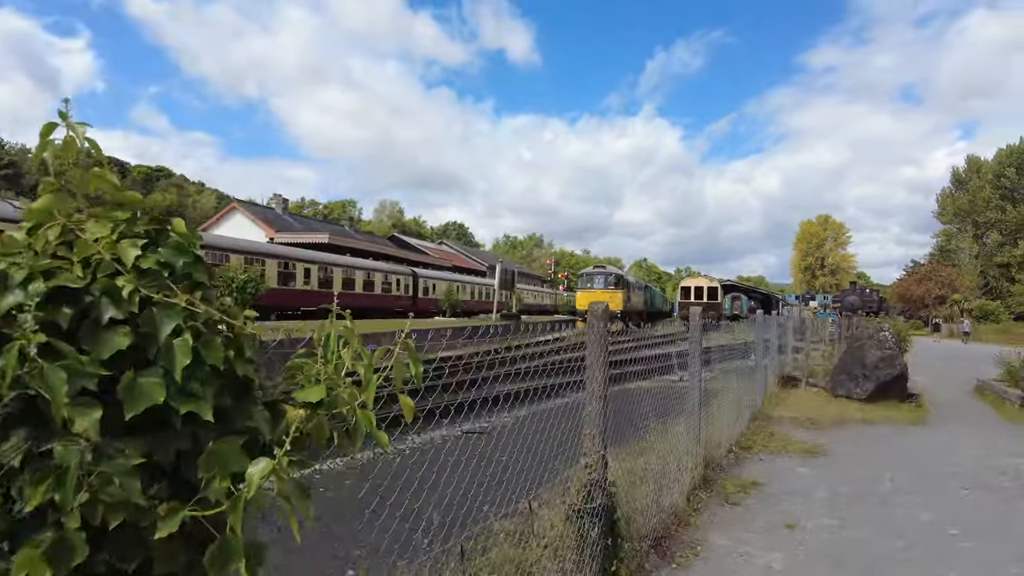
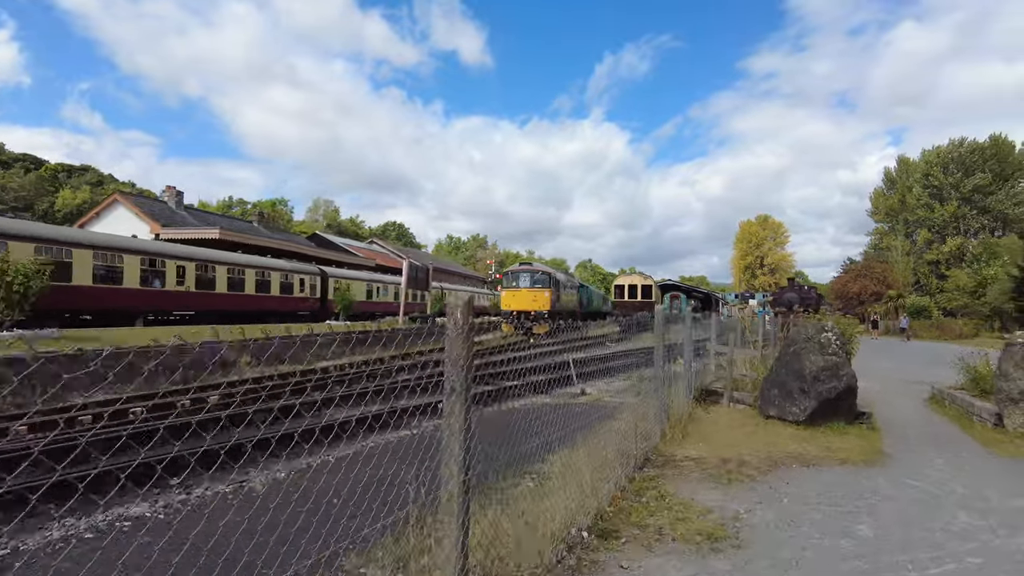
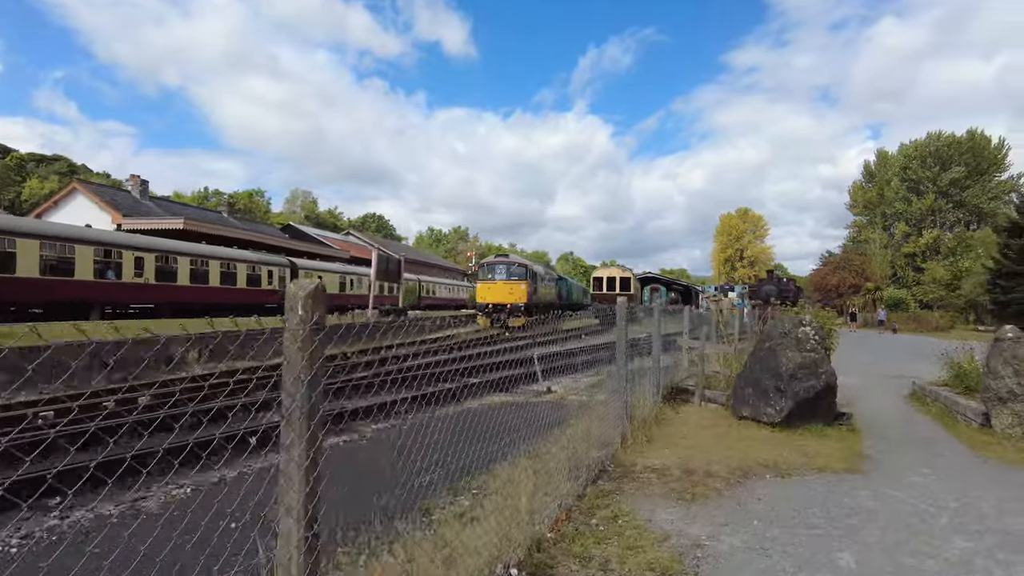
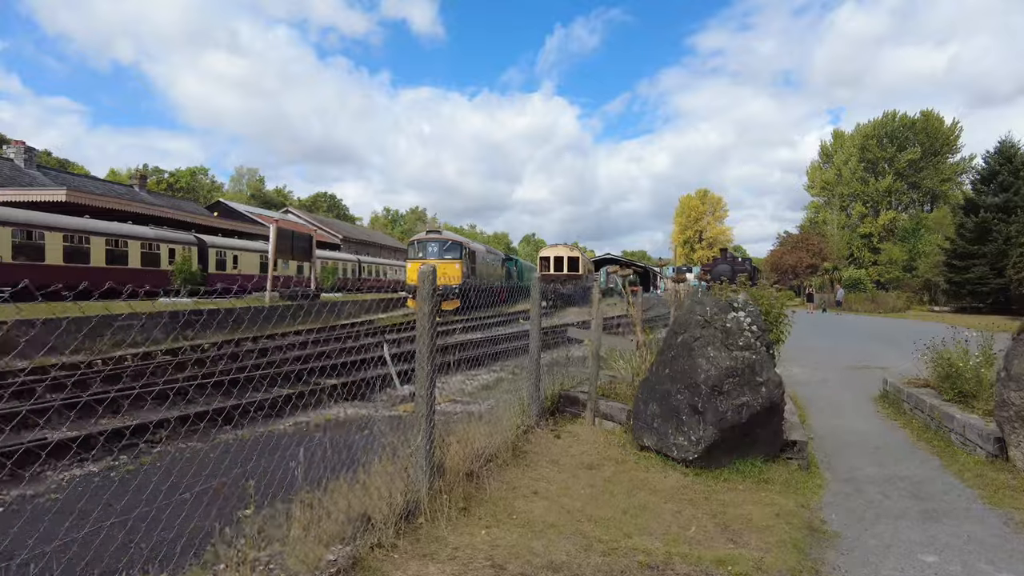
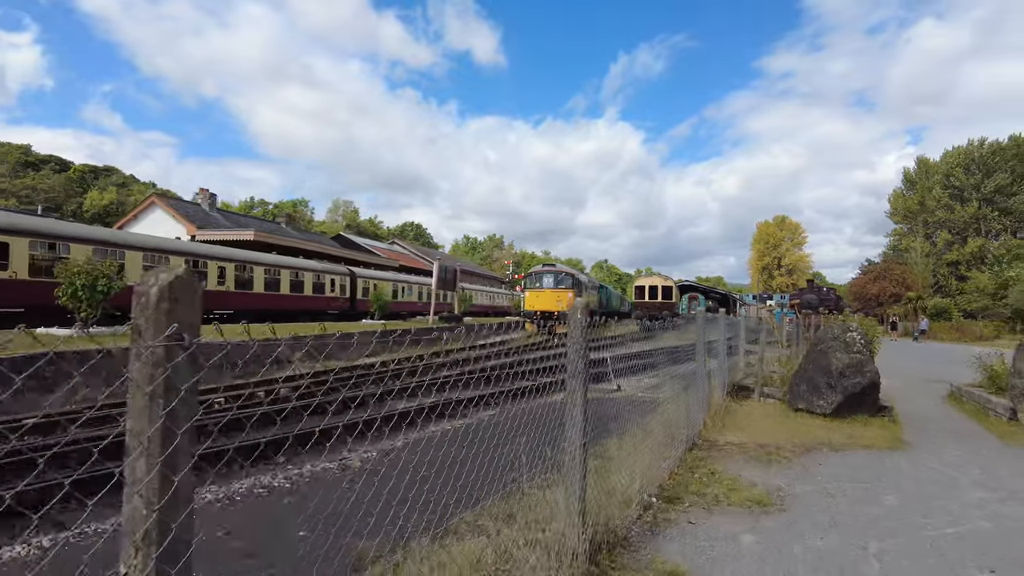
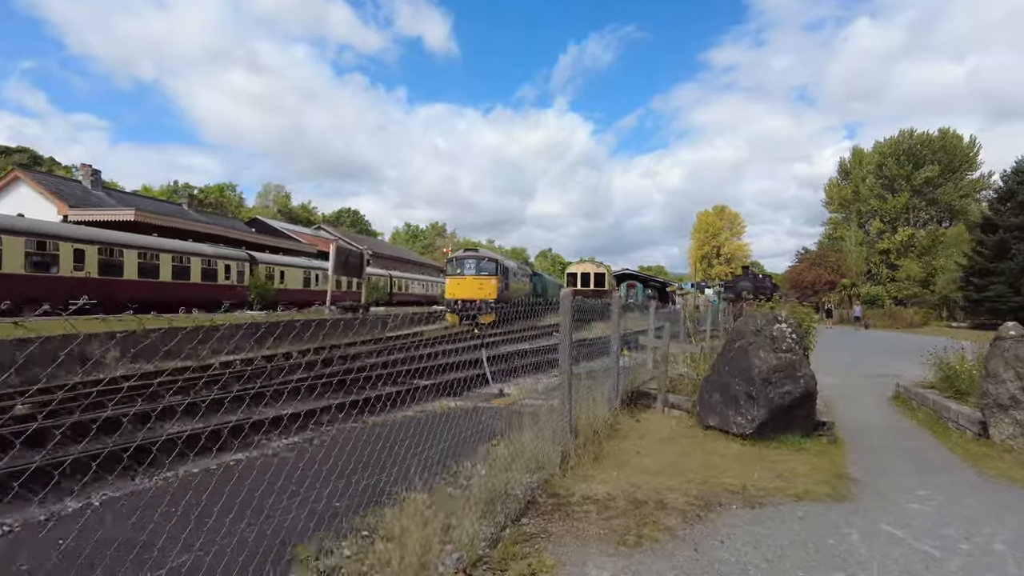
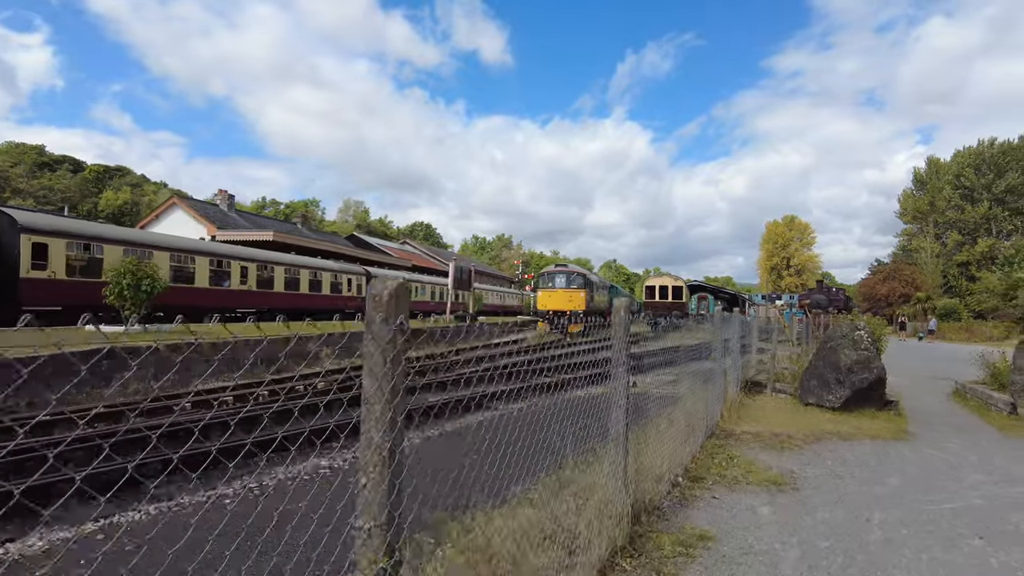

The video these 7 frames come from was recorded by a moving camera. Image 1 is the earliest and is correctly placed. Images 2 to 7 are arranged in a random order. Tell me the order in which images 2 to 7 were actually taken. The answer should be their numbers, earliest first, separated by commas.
7, 5, 2, 3, 6, 4
